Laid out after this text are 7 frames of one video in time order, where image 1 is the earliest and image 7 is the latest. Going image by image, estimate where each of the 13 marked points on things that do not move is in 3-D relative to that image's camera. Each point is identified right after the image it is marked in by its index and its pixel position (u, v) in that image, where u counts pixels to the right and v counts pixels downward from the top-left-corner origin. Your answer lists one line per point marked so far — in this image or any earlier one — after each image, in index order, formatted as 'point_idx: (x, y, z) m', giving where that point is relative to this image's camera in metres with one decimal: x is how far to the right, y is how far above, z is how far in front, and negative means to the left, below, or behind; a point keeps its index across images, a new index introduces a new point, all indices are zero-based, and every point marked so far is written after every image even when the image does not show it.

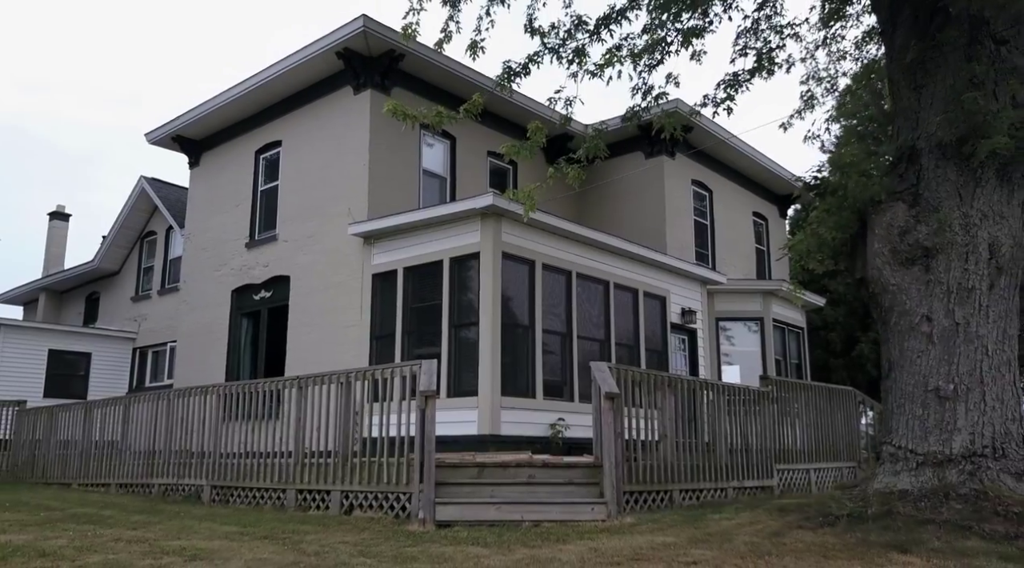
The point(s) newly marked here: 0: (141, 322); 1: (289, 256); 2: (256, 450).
0: (-7.9, -0.8, +16.9) m
1: (-3.7, +0.5, +13.1) m
2: (-2.7, -1.8, +8.5) m
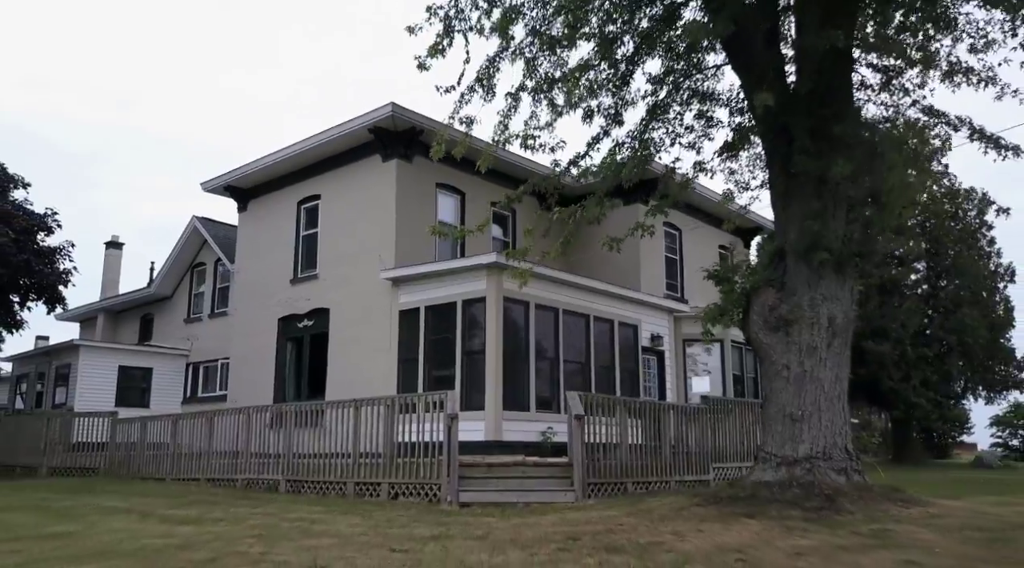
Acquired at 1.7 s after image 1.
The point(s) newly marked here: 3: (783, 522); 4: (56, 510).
0: (-7.9, -1.4, +19.7) m
1: (-3.7, -0.2, +16.0) m
2: (-2.7, -2.4, +11.3) m
3: (+2.4, -2.2, +7.2) m
4: (-4.9, -2.5, +8.6) m
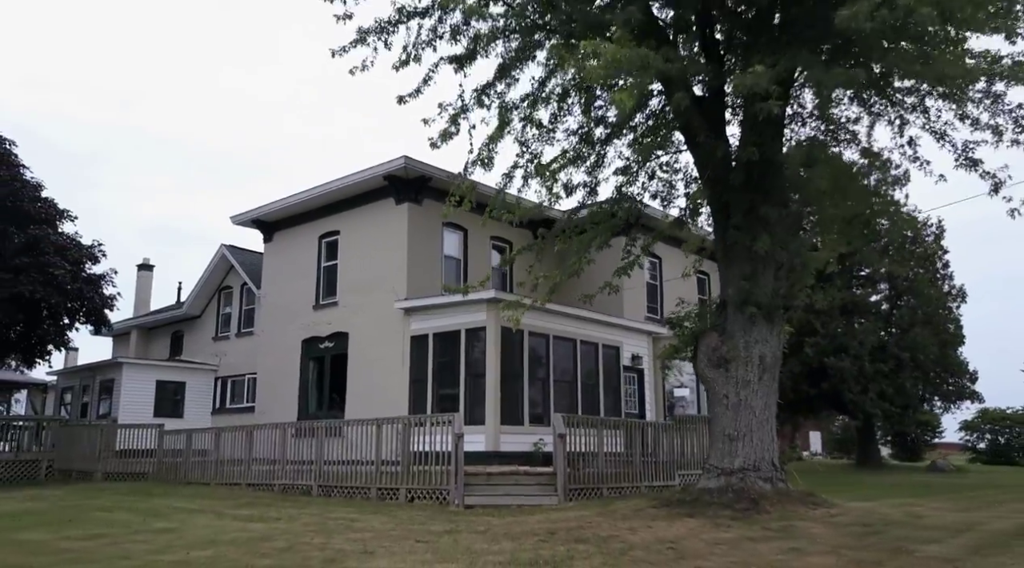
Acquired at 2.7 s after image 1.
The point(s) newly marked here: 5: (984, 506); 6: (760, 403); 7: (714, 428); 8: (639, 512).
0: (-7.9, -2.1, +21.9) m
1: (-3.8, -0.8, +18.1) m
2: (-2.8, -3.1, +13.5) m
3: (+2.4, -2.8, +9.3) m
4: (-5.0, -3.1, +10.8) m
5: (+7.0, -3.3, +11.8) m
6: (+3.3, -1.6, +10.6) m
7: (+2.8, -1.9, +10.8) m
8: (+1.6, -2.9, +10.0) m
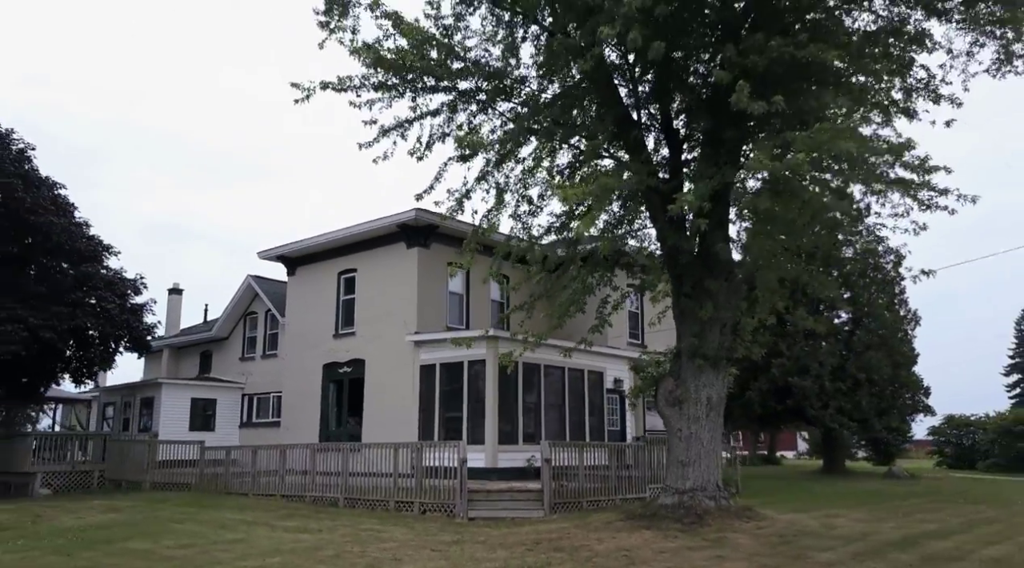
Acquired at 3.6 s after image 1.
0: (-8.0, -2.9, +24.4) m
1: (-3.9, -1.6, +20.6) m
2: (-2.9, -3.9, +16.0) m
3: (+2.3, -3.7, +11.8) m
4: (-5.1, -4.0, +13.3) m
5: (+6.9, -4.2, +14.3) m
6: (+3.2, -2.5, +13.1) m
7: (+2.7, -2.9, +13.2) m
8: (+1.5, -3.8, +12.5) m
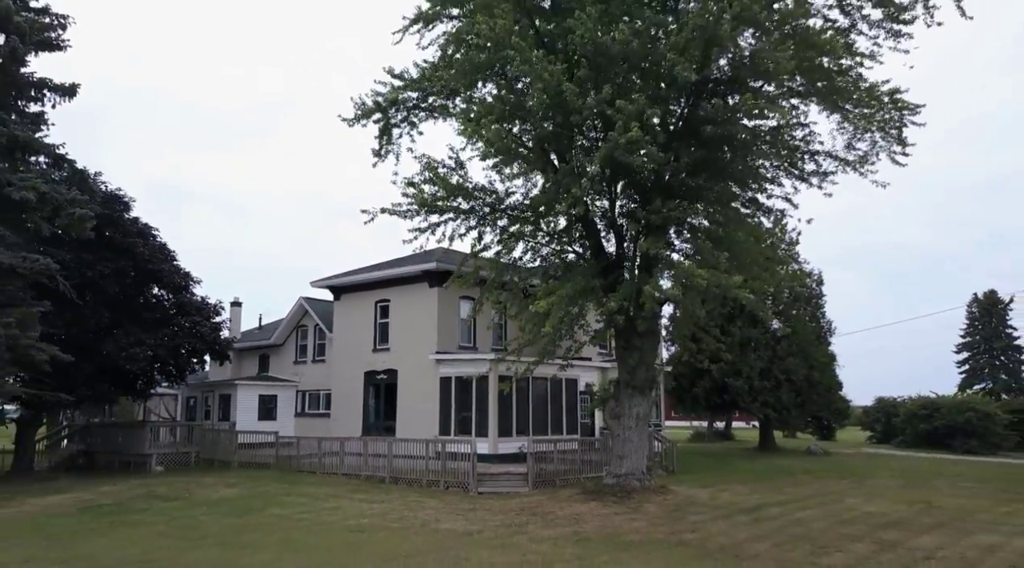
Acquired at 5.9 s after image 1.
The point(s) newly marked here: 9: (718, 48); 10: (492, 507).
0: (-8.2, -3.7, +31.1) m
1: (-4.0, -2.6, +27.2) m
2: (-3.0, -5.2, +22.7) m
3: (+2.2, -5.1, +18.6) m
4: (-5.2, -5.4, +20.0) m
5: (+6.8, -5.5, +21.1) m
6: (+3.1, -3.9, +19.7) m
7: (+2.5, -4.2, +19.9) m
8: (+1.4, -5.2, +19.2) m
9: (+4.2, +4.8, +16.2) m
10: (-0.5, -5.2, +18.4) m
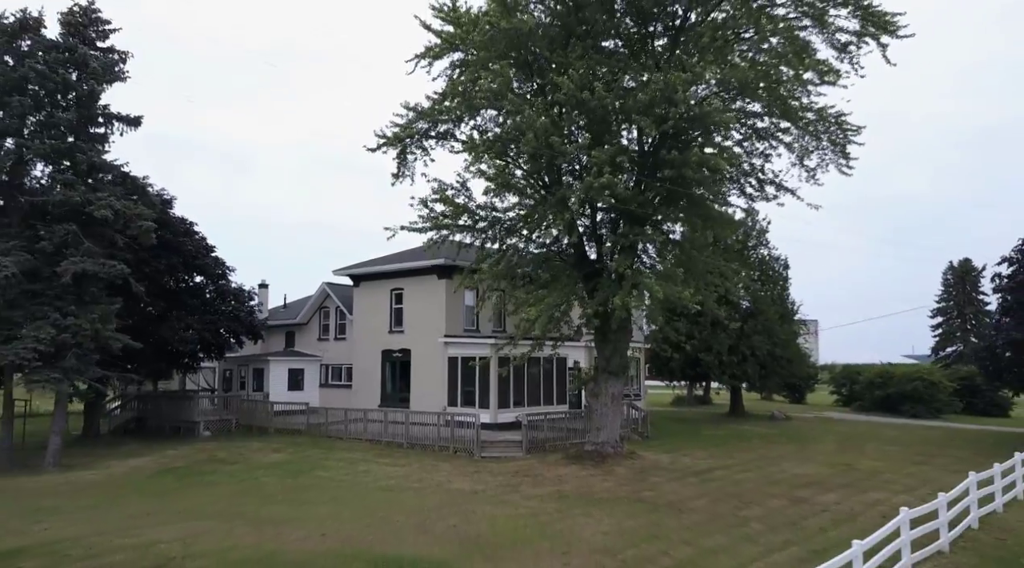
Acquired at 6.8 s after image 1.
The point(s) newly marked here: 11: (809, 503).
0: (-8.2, -3.1, +35.3) m
1: (-4.1, -2.3, +31.4) m
2: (-3.1, -5.1, +27.1) m
3: (+2.1, -5.3, +22.9) m
4: (-5.3, -5.4, +24.4) m
5: (+6.7, -5.5, +25.4) m
6: (+3.0, -3.9, +24.0) m
7: (+2.5, -4.3, +24.2) m
8: (+1.3, -5.3, +23.6) m
9: (+4.1, +4.5, +19.9) m
10: (-0.6, -5.4, +22.8) m
11: (+7.0, -5.2, +18.6) m
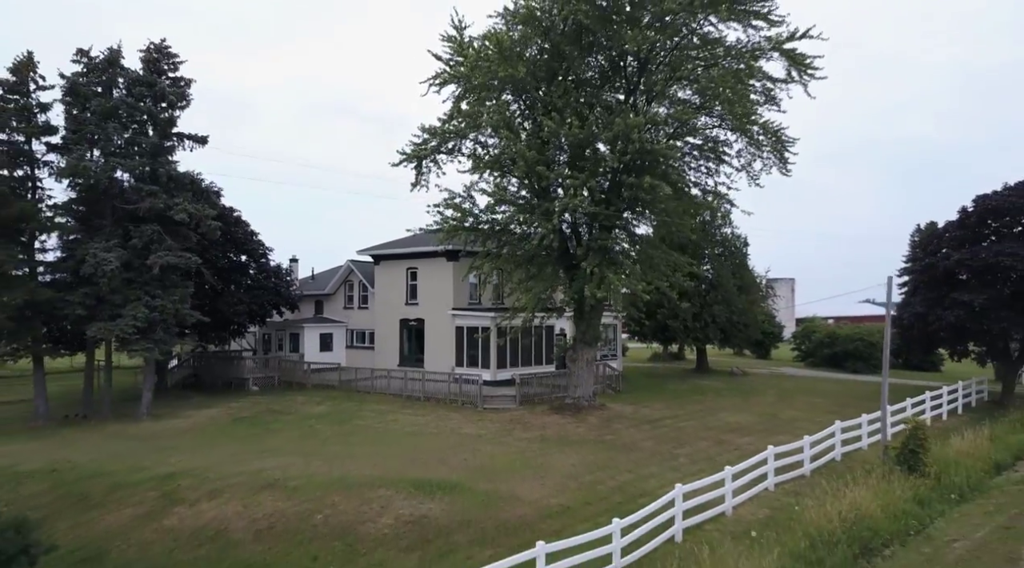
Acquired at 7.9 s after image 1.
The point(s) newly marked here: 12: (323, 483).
0: (-8.4, -1.9, +41.6) m
1: (-4.2, -1.3, +37.6) m
2: (-3.3, -4.4, +33.4) m
3: (+1.9, -4.9, +29.3) m
4: (-5.5, -4.9, +30.8) m
5: (+6.6, -4.9, +31.9) m
6: (+2.9, -3.5, +30.3) m
7: (+2.3, -3.8, +30.6) m
8: (+1.1, -4.9, +30.0) m
9: (+4.0, +4.6, +25.7) m
10: (-0.7, -5.0, +29.2) m
11: (+6.8, -5.1, +25.0) m
12: (-4.6, -4.9, +19.4) m
